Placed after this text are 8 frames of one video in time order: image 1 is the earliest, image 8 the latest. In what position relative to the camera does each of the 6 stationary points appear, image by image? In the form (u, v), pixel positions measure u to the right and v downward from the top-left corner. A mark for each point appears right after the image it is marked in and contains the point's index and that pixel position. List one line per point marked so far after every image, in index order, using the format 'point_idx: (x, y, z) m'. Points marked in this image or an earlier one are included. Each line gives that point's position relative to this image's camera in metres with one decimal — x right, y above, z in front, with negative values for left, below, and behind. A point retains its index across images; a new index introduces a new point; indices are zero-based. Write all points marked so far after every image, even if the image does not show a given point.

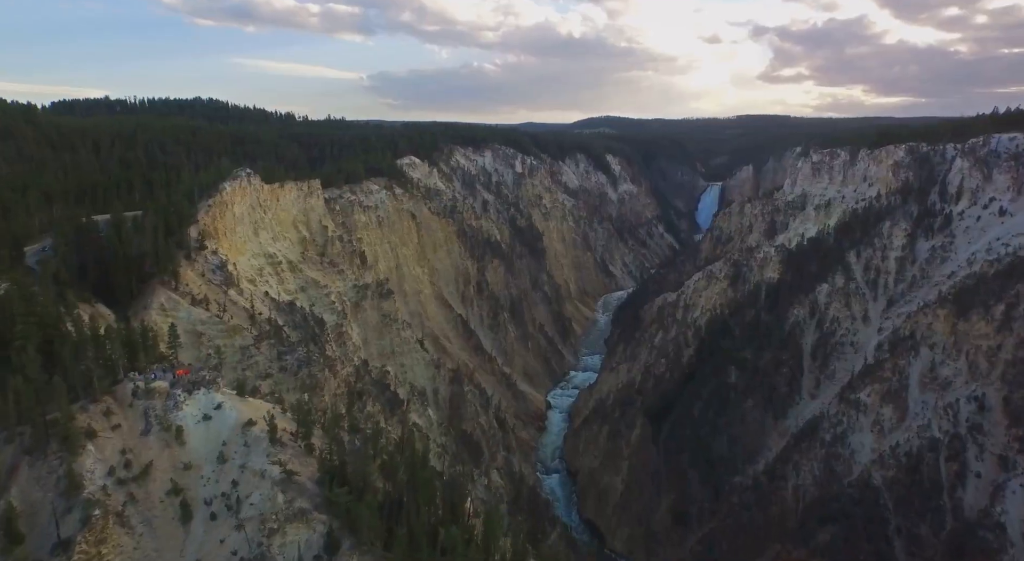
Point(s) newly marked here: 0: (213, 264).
0: (-7.7, +0.4, +16.1) m
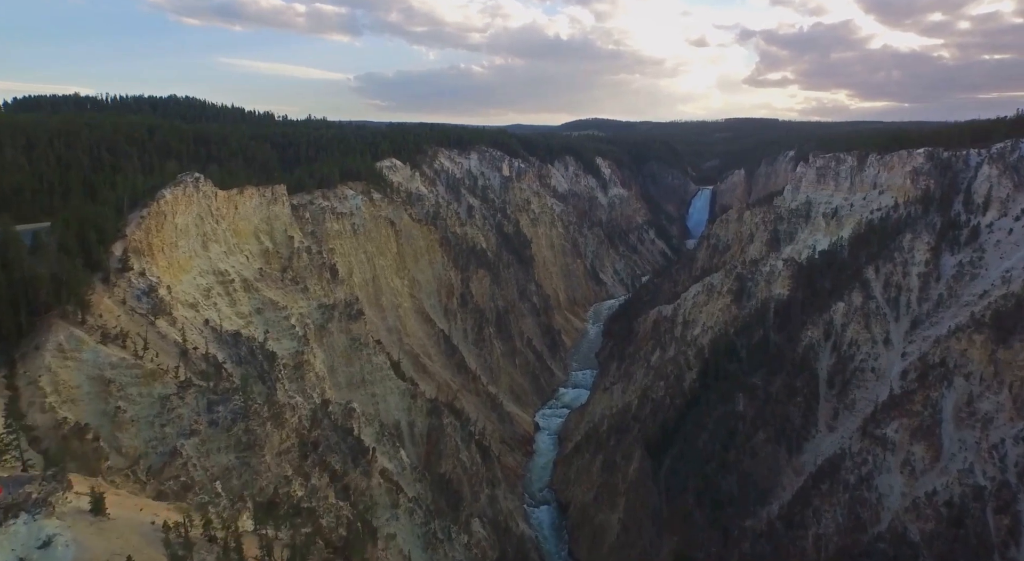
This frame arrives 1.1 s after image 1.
0: (-8.0, -0.2, +13.4) m
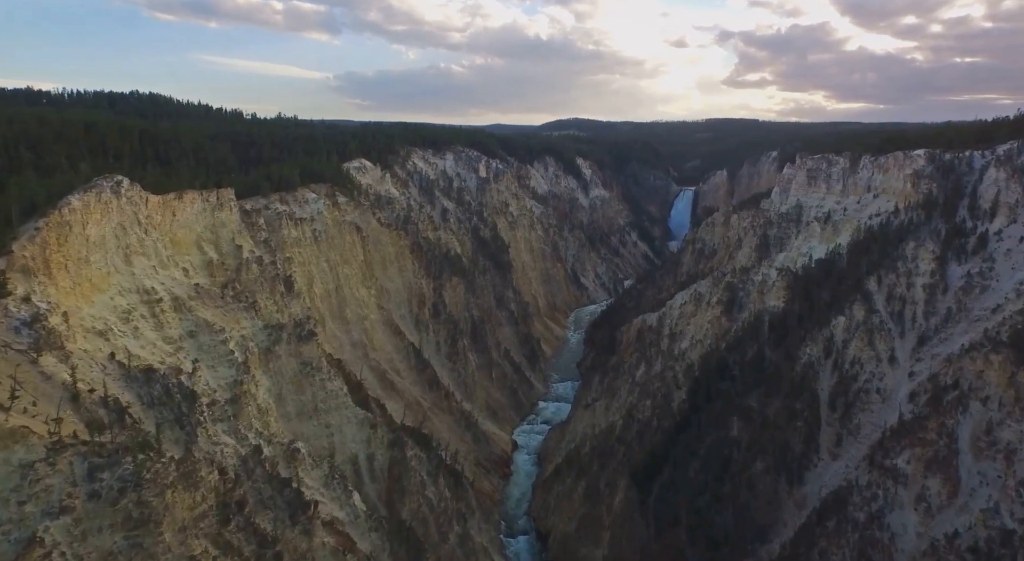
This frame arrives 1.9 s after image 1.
0: (-8.6, -0.7, +11.0) m
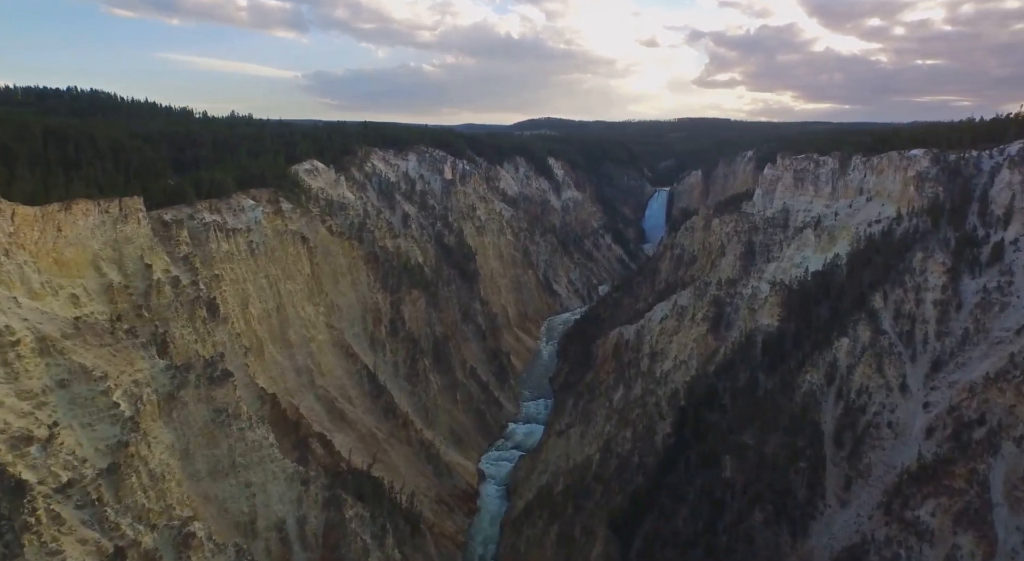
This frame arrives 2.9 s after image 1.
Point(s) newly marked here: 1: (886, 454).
0: (-9.4, -1.4, +7.7) m
1: (+10.3, -4.7, +17.1) m
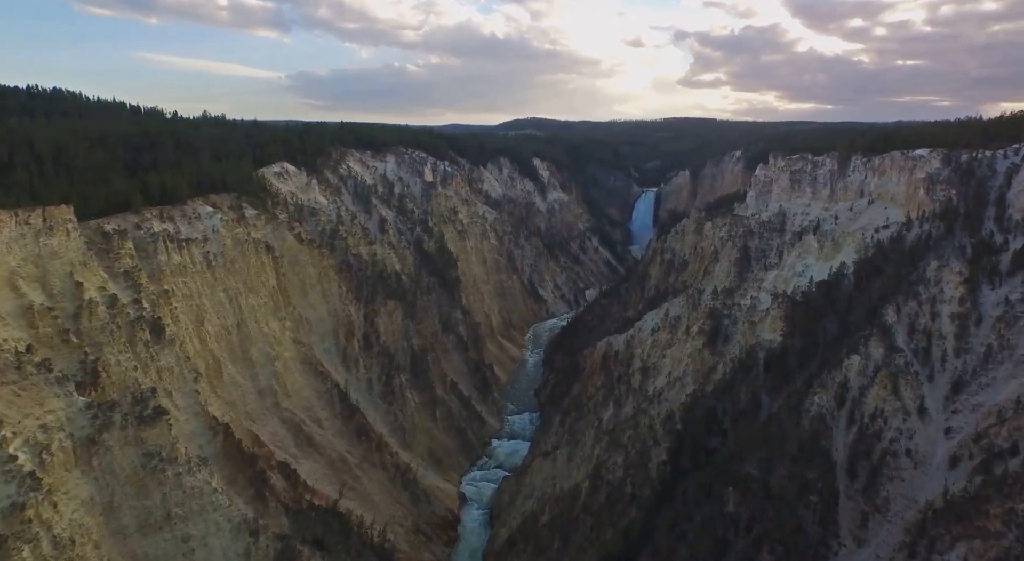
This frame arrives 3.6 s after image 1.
0: (-9.7, -1.9, +5.6) m
1: (+9.8, -5.1, +15.4) m
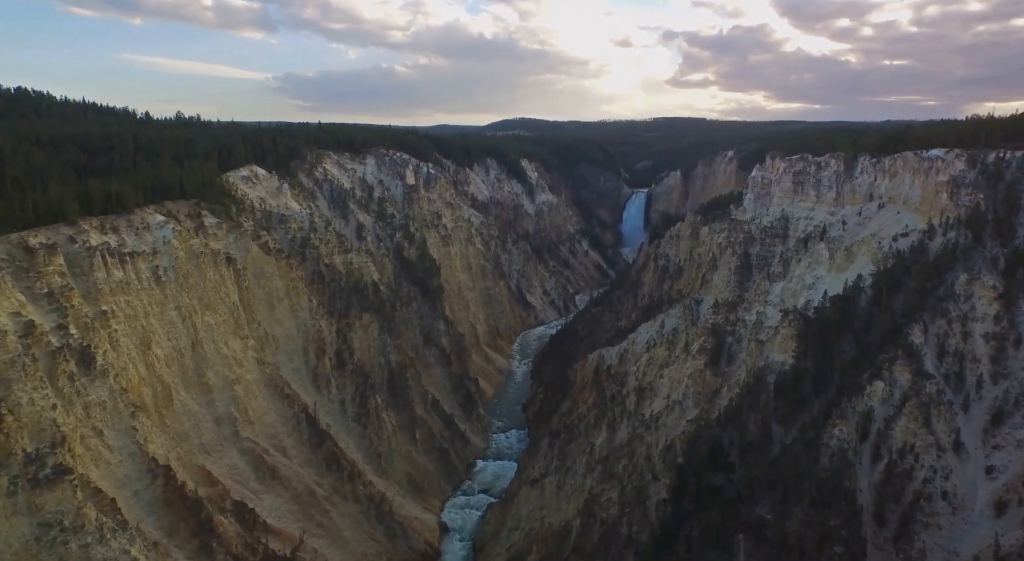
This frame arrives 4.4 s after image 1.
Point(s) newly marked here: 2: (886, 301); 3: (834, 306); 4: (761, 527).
0: (-10.0, -2.5, +3.3) m
1: (+9.3, -5.5, +13.5) m
2: (+10.7, -0.6, +17.8) m
3: (+9.7, -0.8, +18.7) m
4: (+5.9, -5.9, +14.9) m
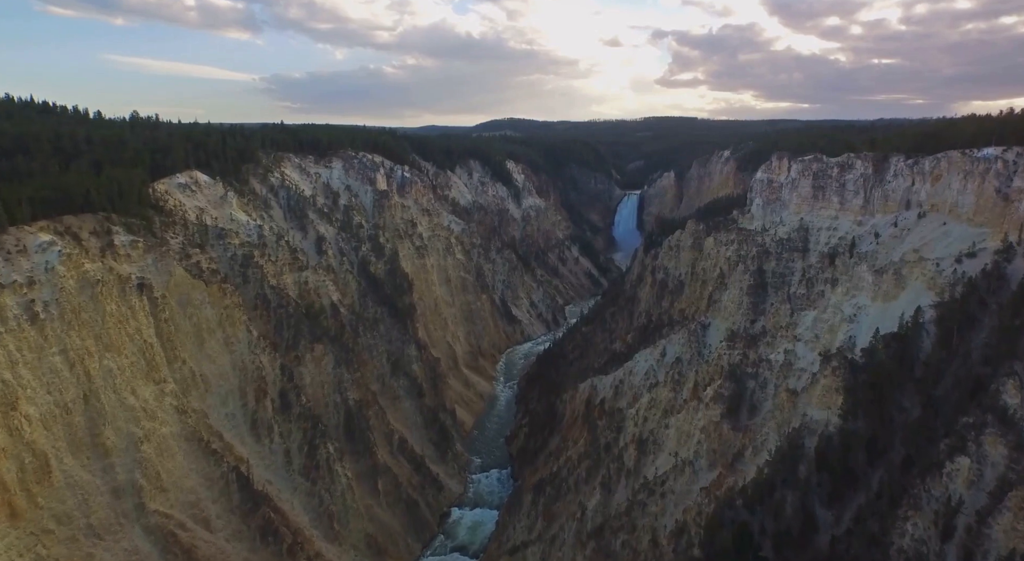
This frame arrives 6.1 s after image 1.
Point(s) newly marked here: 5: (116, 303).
0: (-10.5, -3.4, -0.9) m
1: (+8.7, -6.3, +9.5) m
2: (+9.9, -1.4, +13.9) m
3: (+8.9, -1.6, +14.8) m
4: (+5.3, -6.7, +10.9) m
5: (-12.0, -0.7, +18.8) m
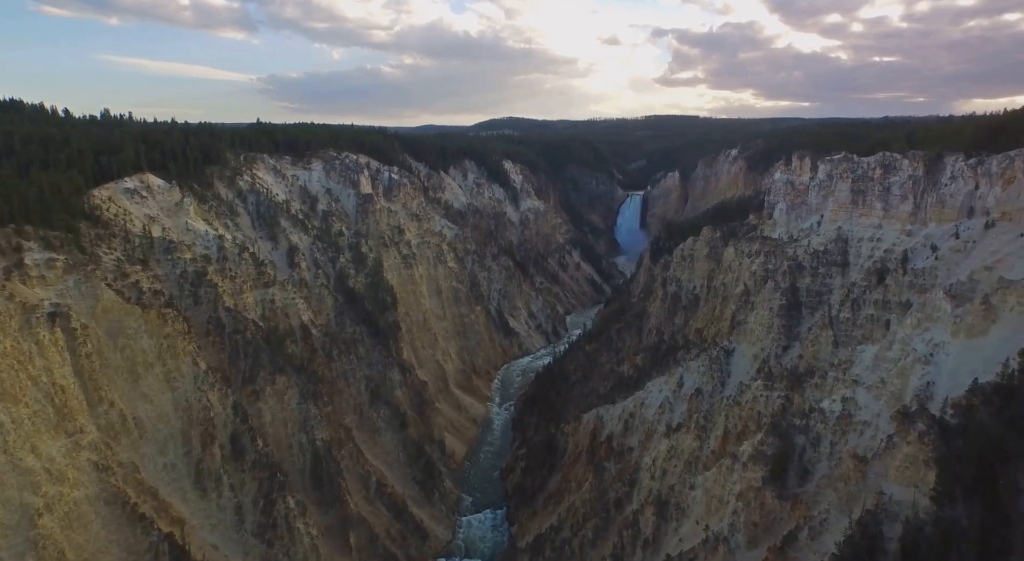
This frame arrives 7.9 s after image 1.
0: (-10.8, -4.1, -4.3) m
1: (+8.5, -7.0, +6.2) m
2: (+9.7, -2.0, +10.5) m
3: (+8.7, -2.2, +11.4) m
4: (+5.1, -7.4, +7.5) m
5: (-12.2, -1.4, +15.4) m
